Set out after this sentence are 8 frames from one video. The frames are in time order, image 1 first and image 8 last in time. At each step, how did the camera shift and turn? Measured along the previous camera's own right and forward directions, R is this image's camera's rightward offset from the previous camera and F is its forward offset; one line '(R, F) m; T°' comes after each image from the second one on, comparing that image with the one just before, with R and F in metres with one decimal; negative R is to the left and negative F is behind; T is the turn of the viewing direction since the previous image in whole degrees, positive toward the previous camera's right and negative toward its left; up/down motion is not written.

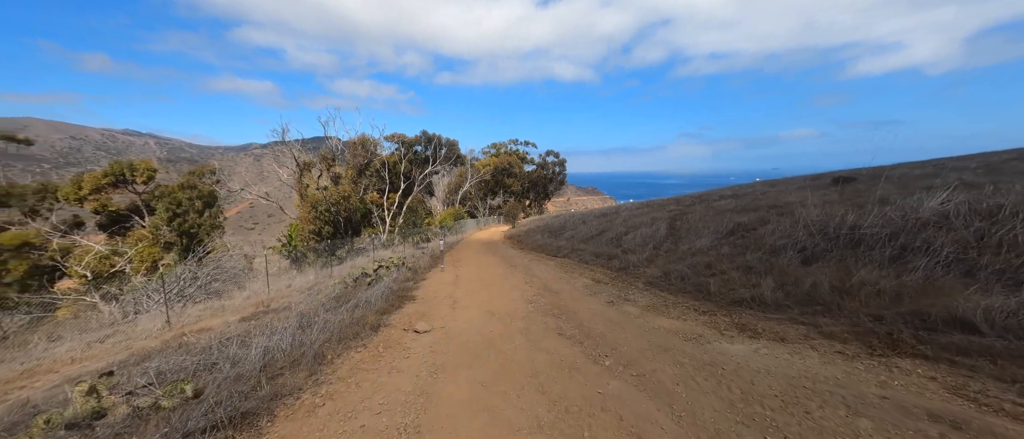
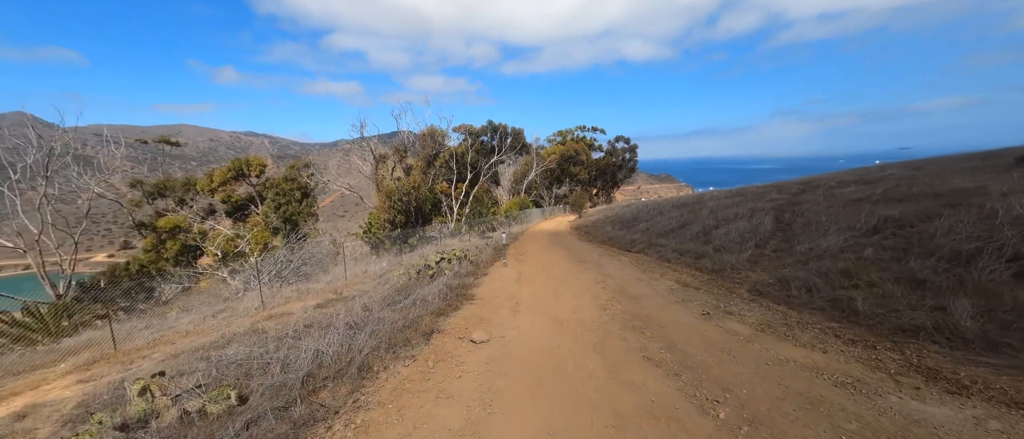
(-0.1, +1.2) m; -10°
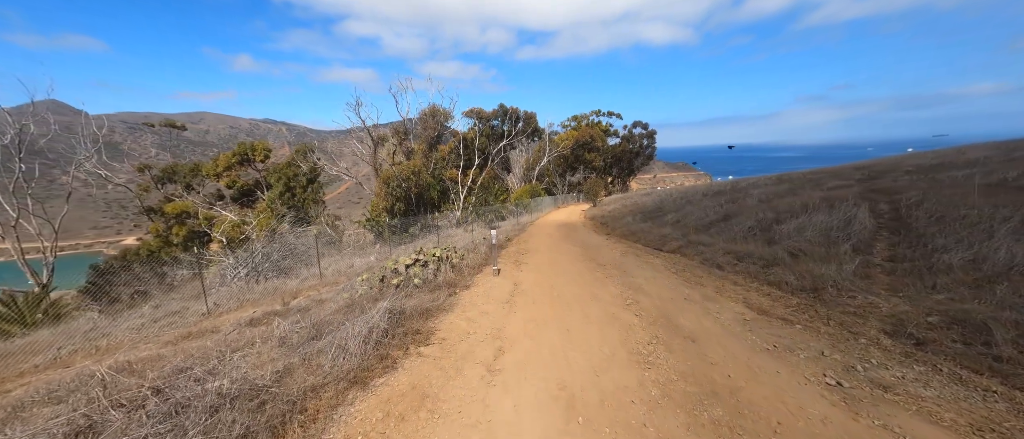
(+0.4, +3.0) m; -2°
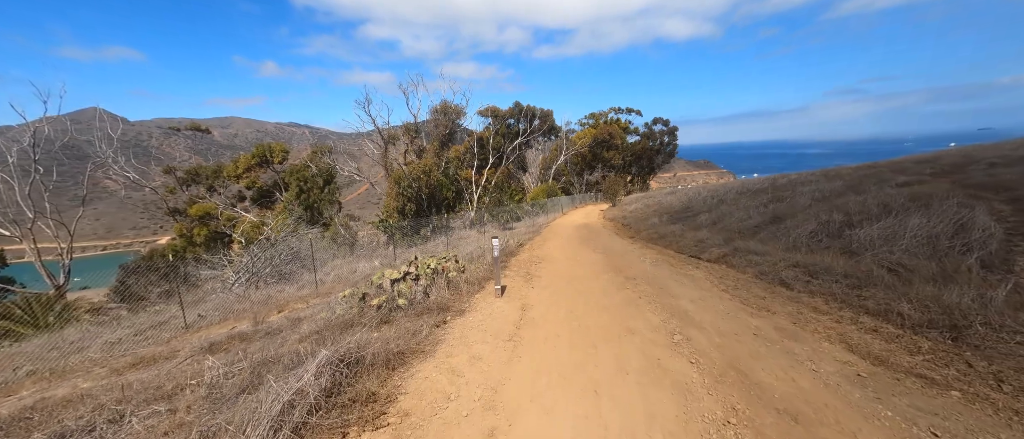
(+0.1, +1.7) m; -3°
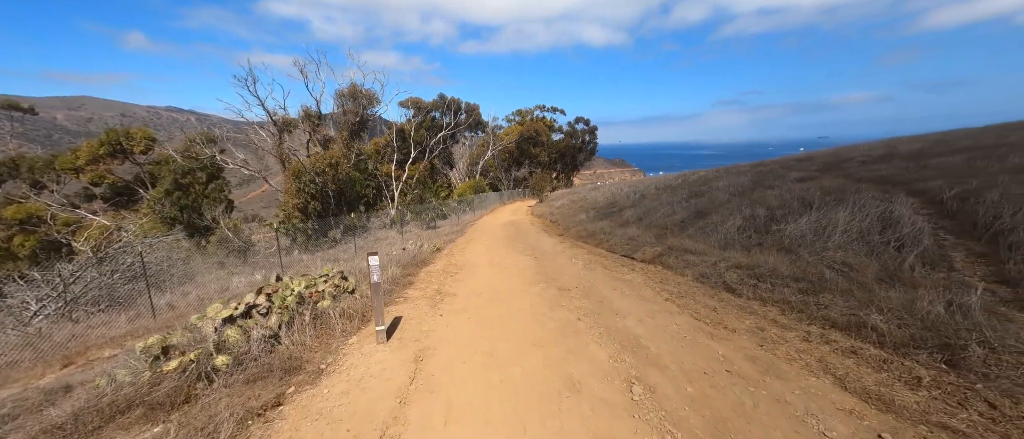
(+0.3, +1.6) m; +11°
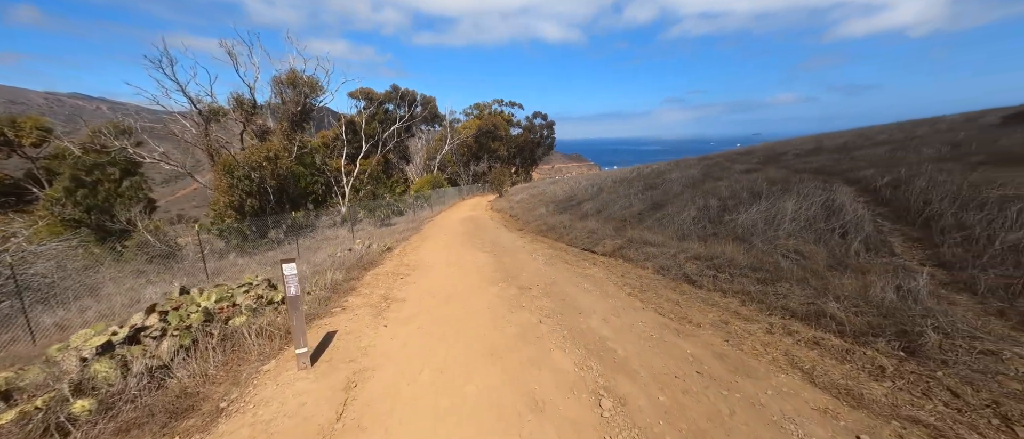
(+0.1, +0.5) m; +6°
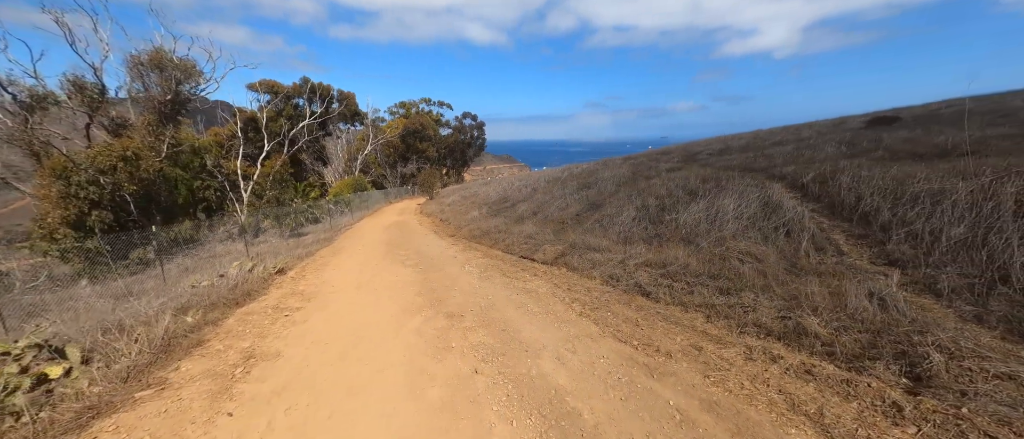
(+0.1, +1.2) m; +10°
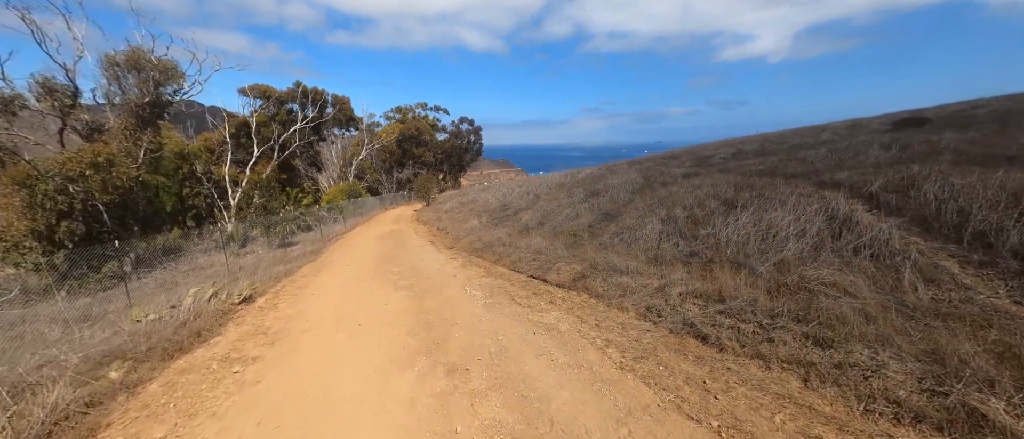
(-0.2, +1.2) m; 0°
